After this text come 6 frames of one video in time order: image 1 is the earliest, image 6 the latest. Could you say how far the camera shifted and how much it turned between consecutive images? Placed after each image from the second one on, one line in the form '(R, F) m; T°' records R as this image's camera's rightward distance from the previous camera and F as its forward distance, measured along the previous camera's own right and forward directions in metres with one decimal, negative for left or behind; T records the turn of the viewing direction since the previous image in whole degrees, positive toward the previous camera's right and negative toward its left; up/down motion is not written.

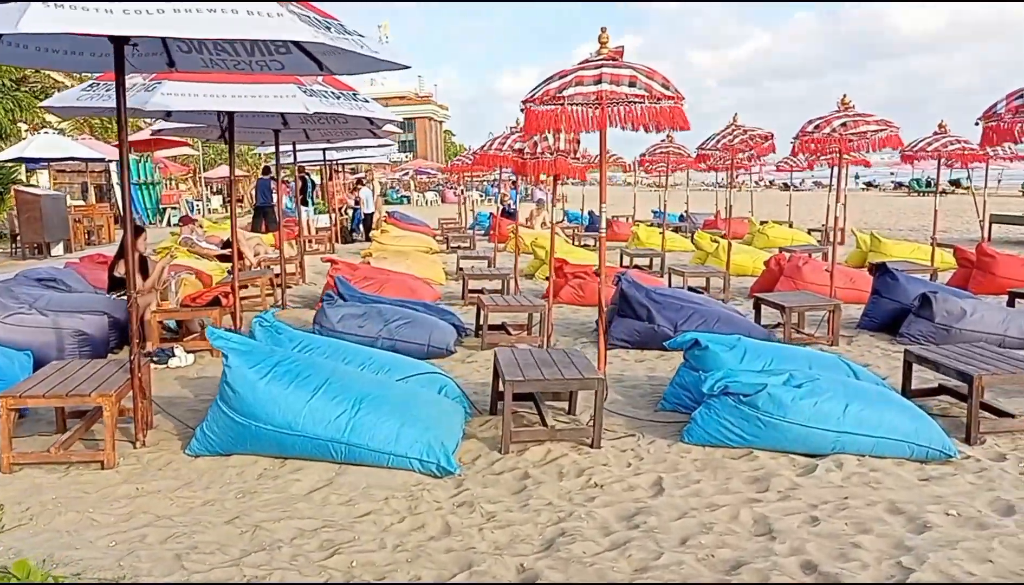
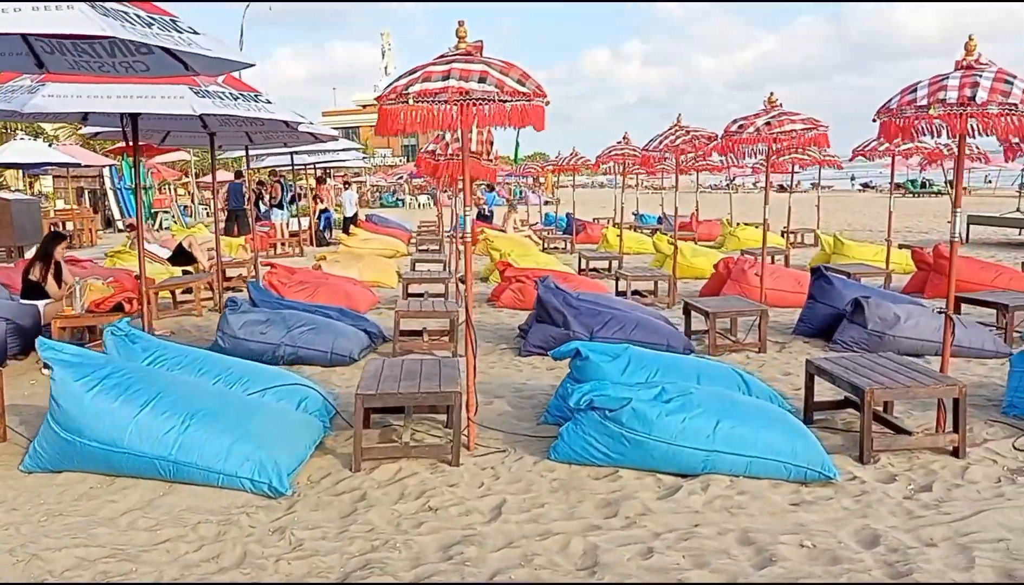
(+0.7, +0.4) m; -1°
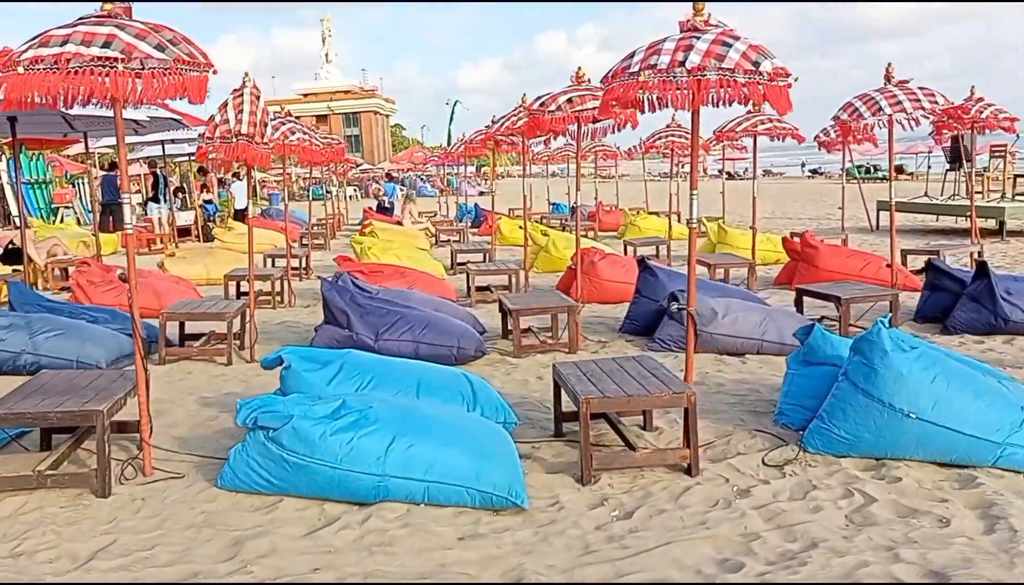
(+1.1, +0.6) m; 0°
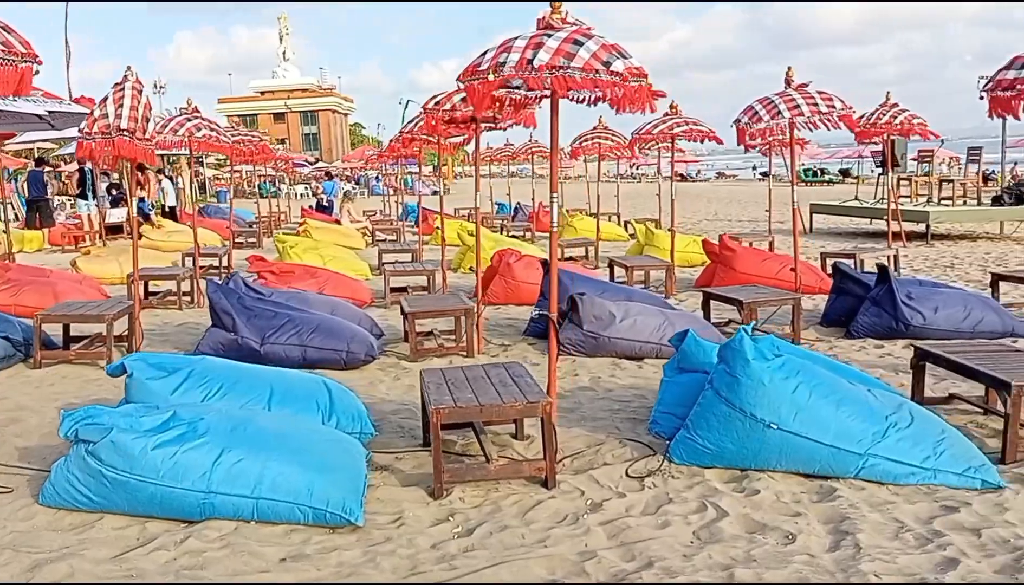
(+0.4, +0.2) m; +1°
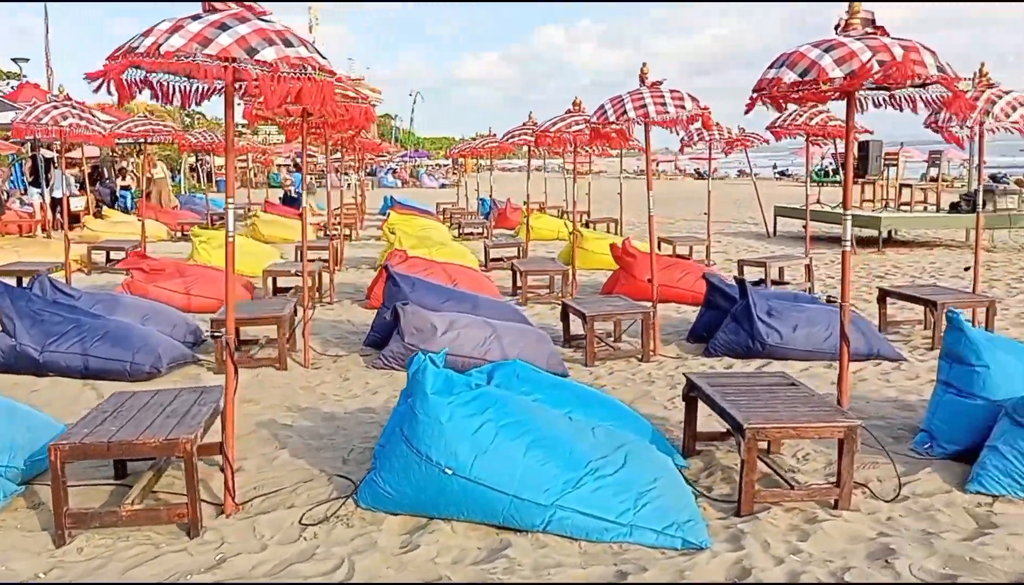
(+1.3, +0.5) m; -3°
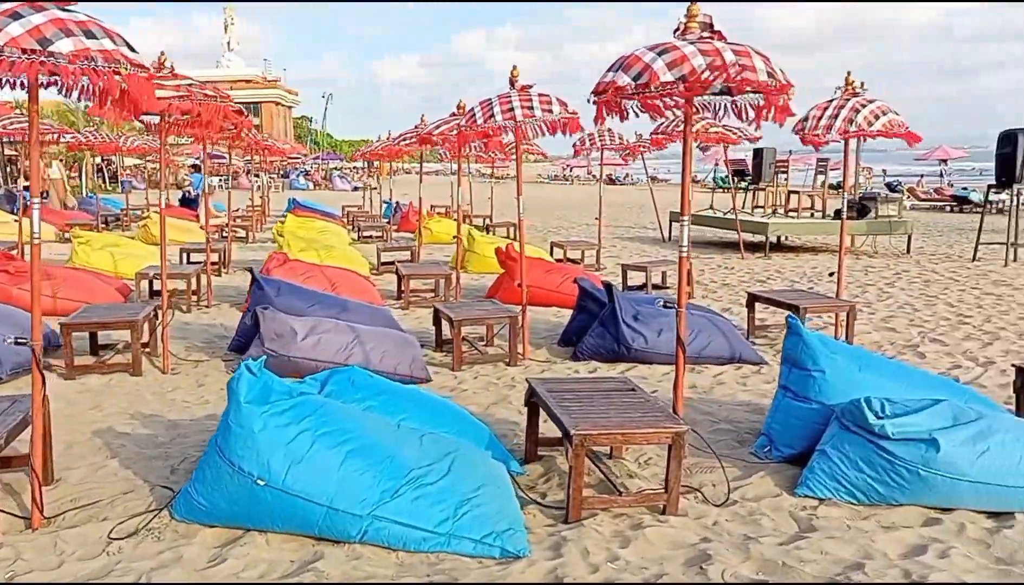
(+0.3, 0.0) m; +3°
